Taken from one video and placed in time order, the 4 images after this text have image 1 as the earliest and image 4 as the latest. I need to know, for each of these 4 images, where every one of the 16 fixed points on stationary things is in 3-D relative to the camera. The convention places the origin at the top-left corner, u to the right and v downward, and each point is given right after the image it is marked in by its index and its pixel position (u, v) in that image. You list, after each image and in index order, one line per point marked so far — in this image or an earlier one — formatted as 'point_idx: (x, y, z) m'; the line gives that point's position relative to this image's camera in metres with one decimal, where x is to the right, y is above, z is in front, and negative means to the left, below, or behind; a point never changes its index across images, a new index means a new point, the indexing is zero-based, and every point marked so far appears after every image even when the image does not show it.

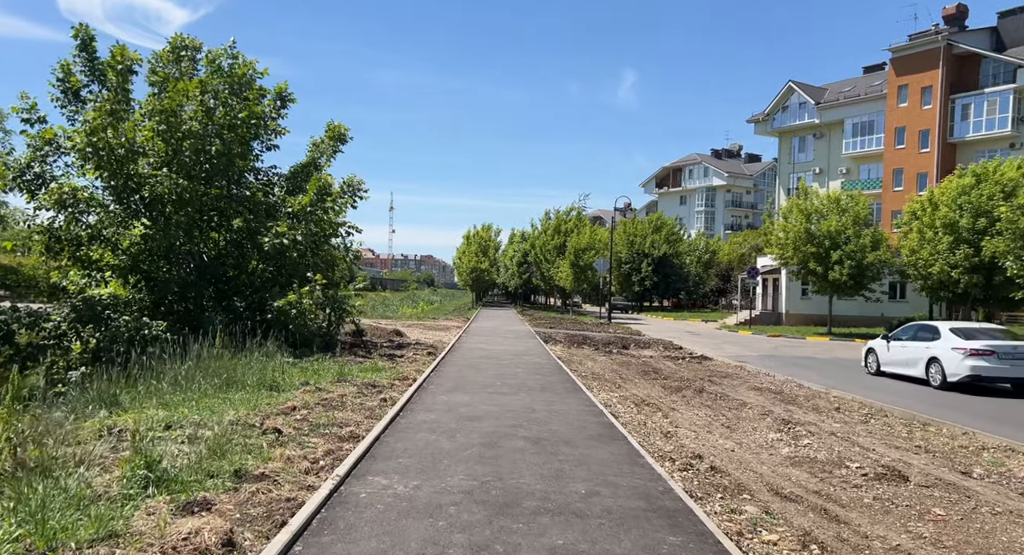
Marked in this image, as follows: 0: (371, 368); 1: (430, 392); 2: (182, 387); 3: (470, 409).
0: (-2.4, -1.5, +11.7) m
1: (-1.2, -1.7, +9.9) m
2: (-3.8, -1.3, +8.0) m
3: (-0.5, -1.7, +8.8) m
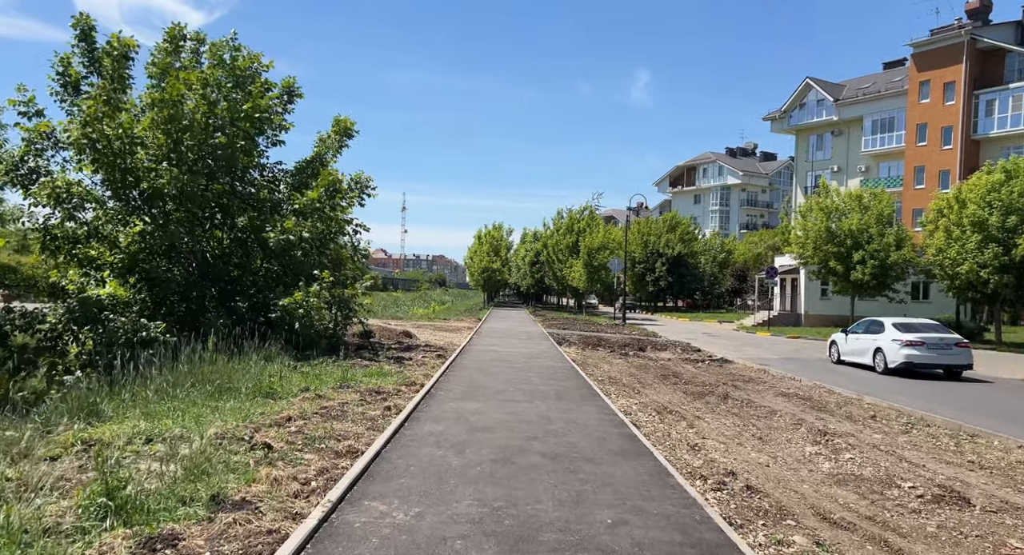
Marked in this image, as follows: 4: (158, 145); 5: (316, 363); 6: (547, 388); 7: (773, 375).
0: (-2.2, -1.5, +11.1) m
1: (-1.0, -1.7, +9.3) m
2: (-3.7, -1.3, +7.4) m
3: (-0.4, -1.7, +8.1) m
4: (-7.2, +2.7, +13.9) m
5: (-3.3, -1.5, +11.6) m
6: (+0.6, -1.8, +11.0) m
7: (+6.2, -2.3, +16.3) m
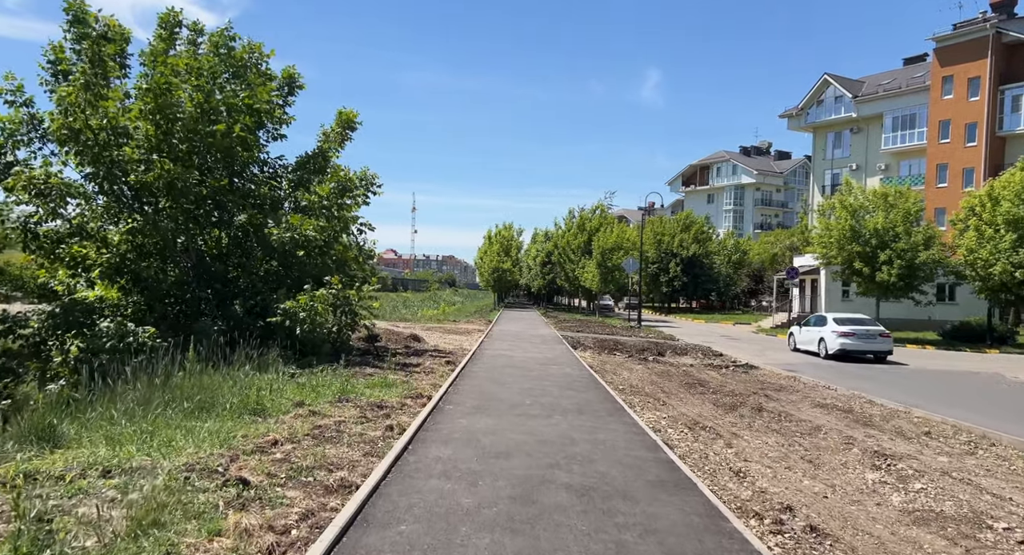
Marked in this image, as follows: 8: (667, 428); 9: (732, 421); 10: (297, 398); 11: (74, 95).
0: (-1.9, -1.5, +10.1) m
1: (-0.8, -1.7, +8.3) m
2: (-3.5, -1.3, +6.5) m
3: (-0.2, -1.7, +7.2) m
4: (-6.9, +2.7, +13.0) m
5: (-3.0, -1.5, +10.6) m
6: (+0.8, -1.8, +10.1) m
7: (+6.5, -2.4, +15.2) m
8: (+2.1, -2.1, +9.3) m
9: (+3.3, -2.1, +10.3) m
10: (-2.6, -1.5, +8.3) m
11: (-7.7, +3.1, +11.9) m
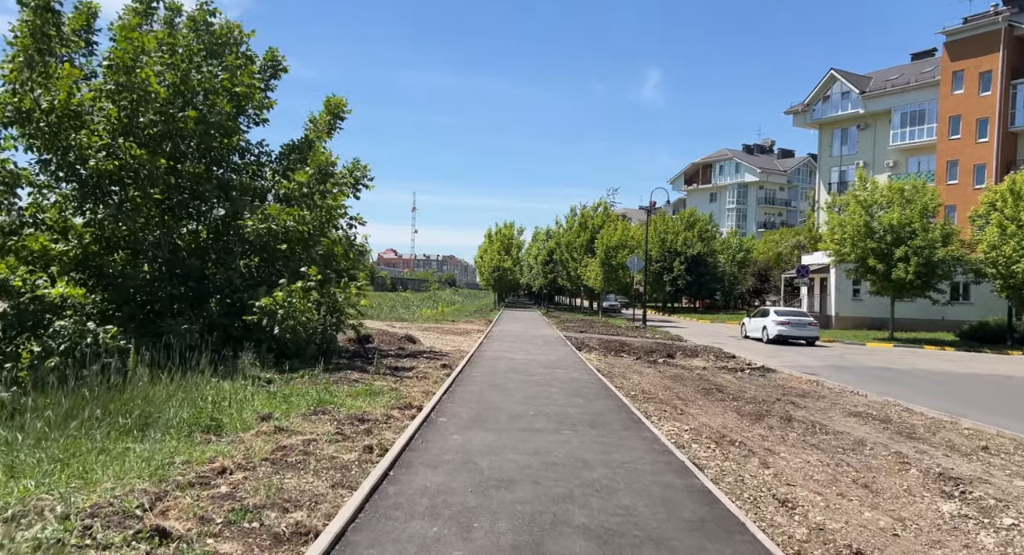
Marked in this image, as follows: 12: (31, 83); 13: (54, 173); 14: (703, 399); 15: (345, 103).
0: (-1.9, -1.5, +9.0) m
1: (-0.8, -1.6, +7.2) m
2: (-3.5, -1.2, +5.3) m
3: (-0.2, -1.6, +6.0) m
4: (-6.9, +2.7, +11.8) m
5: (-3.0, -1.4, +9.5) m
6: (+0.8, -1.7, +8.9) m
7: (+6.5, -2.3, +14.1) m
8: (+2.1, -2.0, +8.2) m
9: (+3.3, -2.1, +9.1) m
10: (-2.6, -1.4, +7.1) m
11: (-7.6, +3.2, +10.8) m
12: (-7.5, +3.1, +10.9) m
13: (-7.5, +1.7, +11.4) m
14: (+3.4, -2.2, +12.2) m
15: (-3.9, +4.2, +16.3) m
